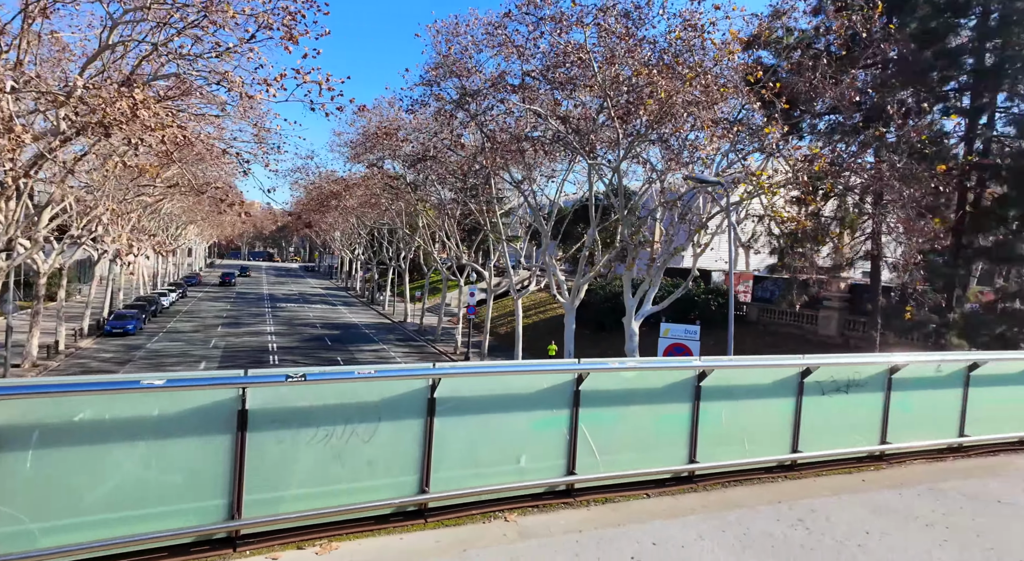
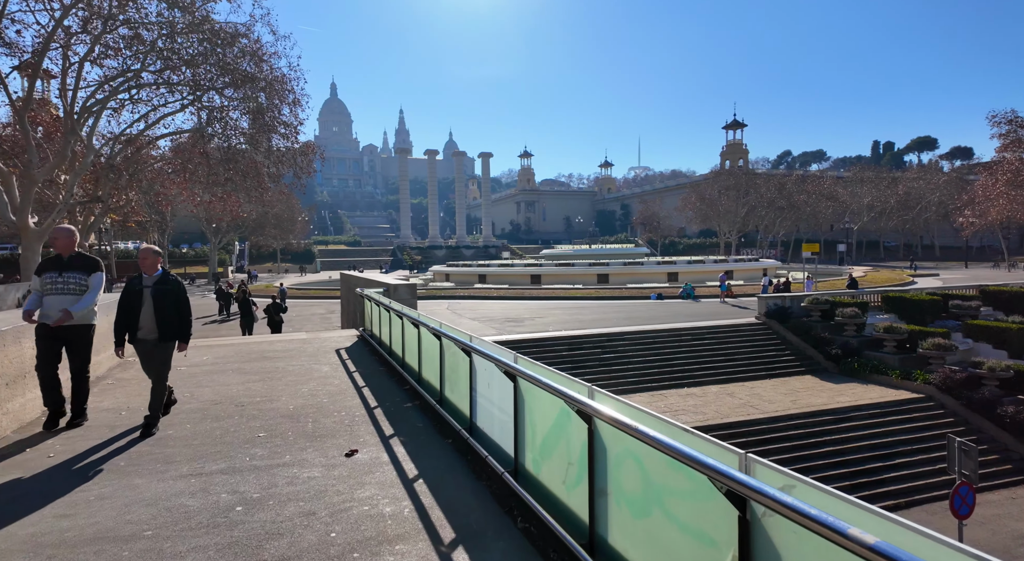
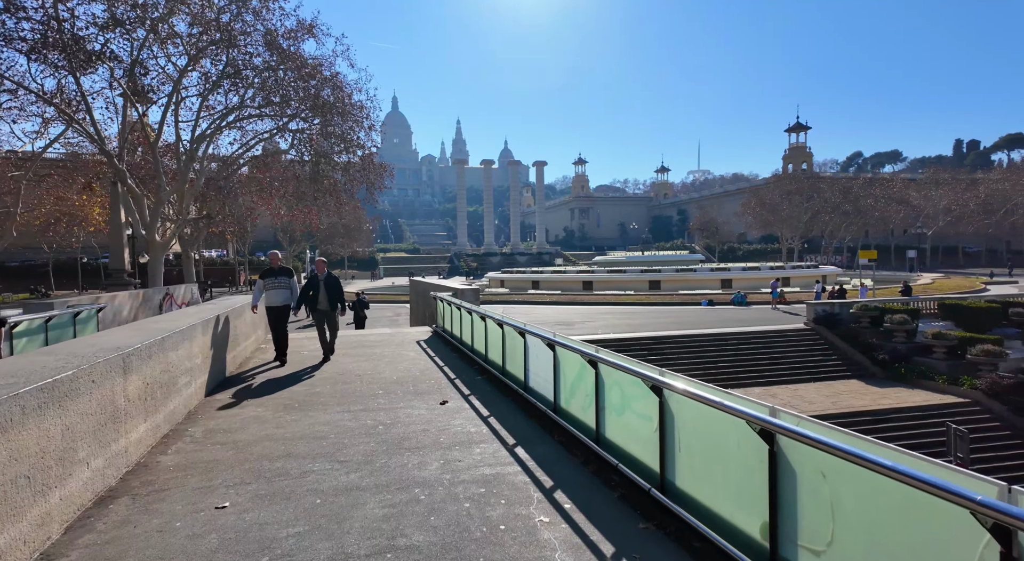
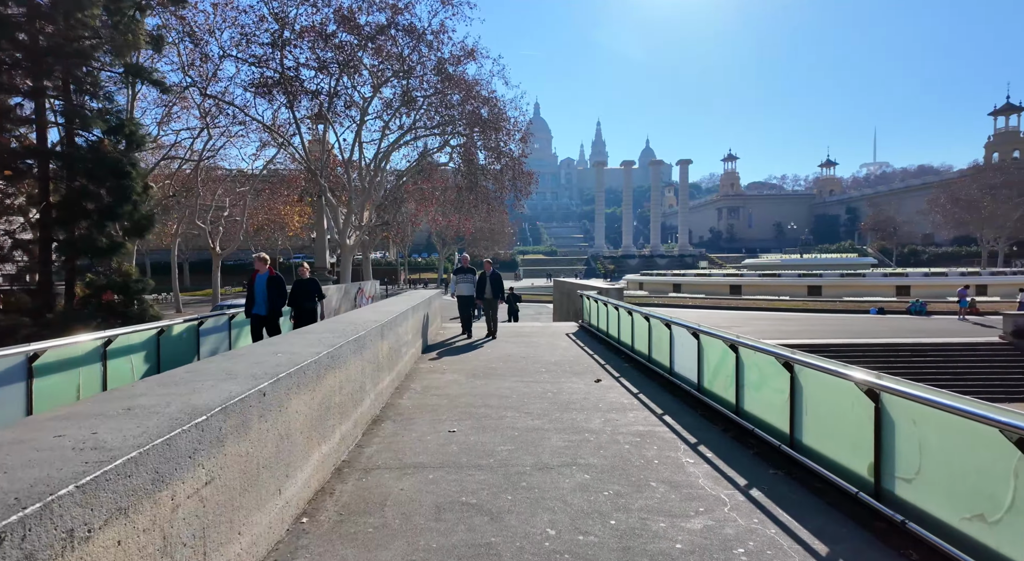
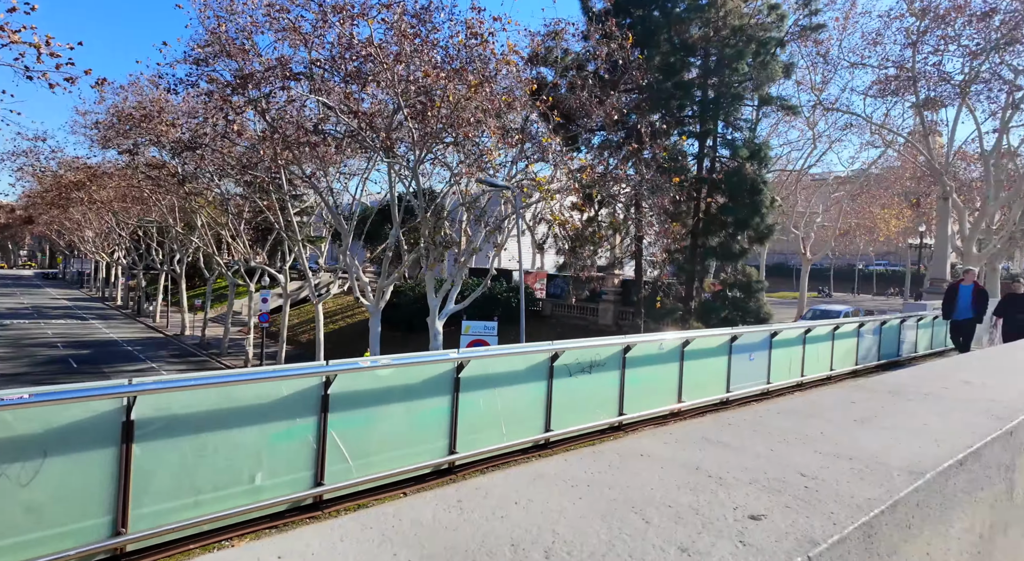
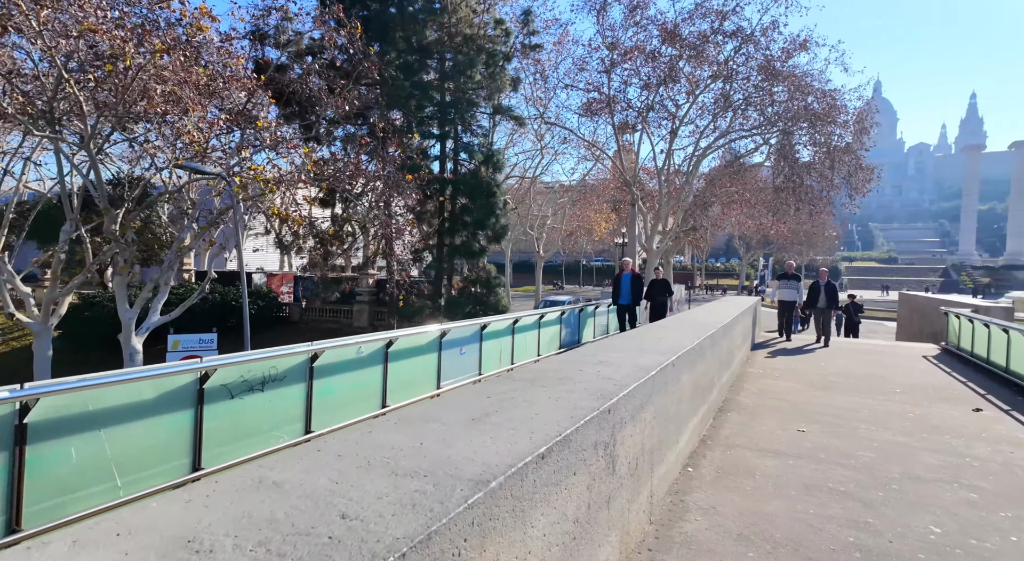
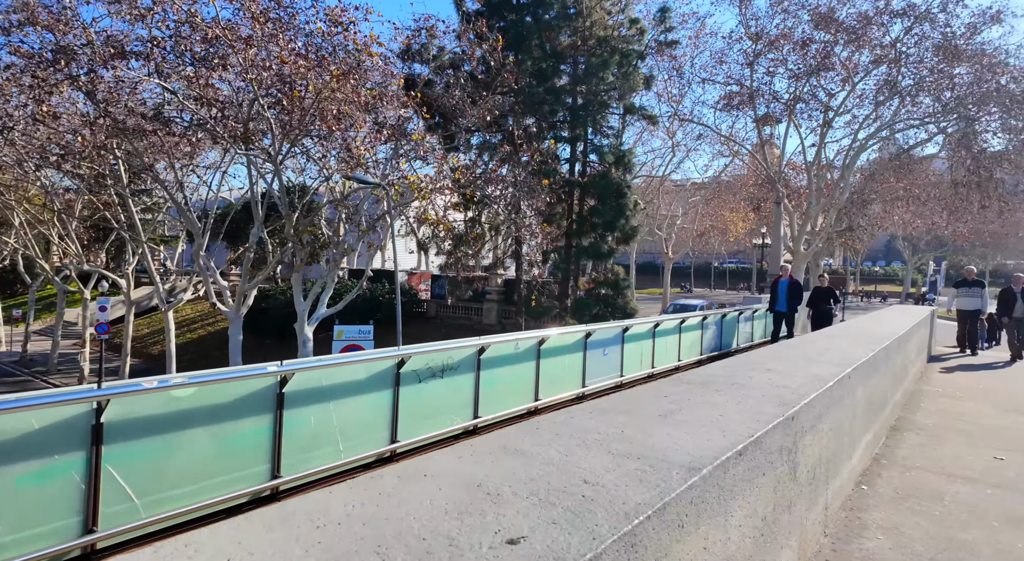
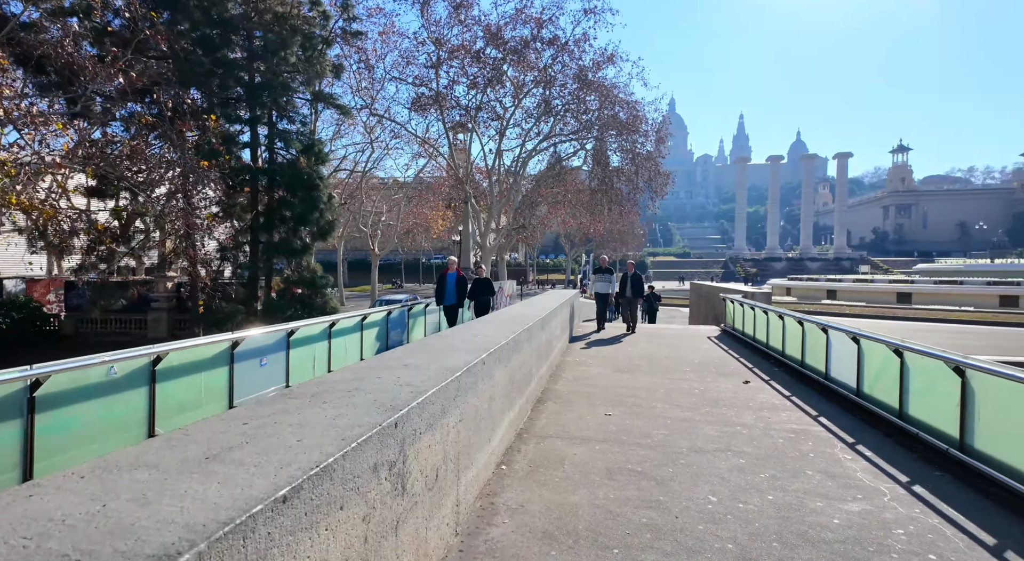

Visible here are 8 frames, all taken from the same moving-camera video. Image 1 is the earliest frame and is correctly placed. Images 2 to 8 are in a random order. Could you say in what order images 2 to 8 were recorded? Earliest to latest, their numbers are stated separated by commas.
5, 7, 6, 8, 4, 3, 2
